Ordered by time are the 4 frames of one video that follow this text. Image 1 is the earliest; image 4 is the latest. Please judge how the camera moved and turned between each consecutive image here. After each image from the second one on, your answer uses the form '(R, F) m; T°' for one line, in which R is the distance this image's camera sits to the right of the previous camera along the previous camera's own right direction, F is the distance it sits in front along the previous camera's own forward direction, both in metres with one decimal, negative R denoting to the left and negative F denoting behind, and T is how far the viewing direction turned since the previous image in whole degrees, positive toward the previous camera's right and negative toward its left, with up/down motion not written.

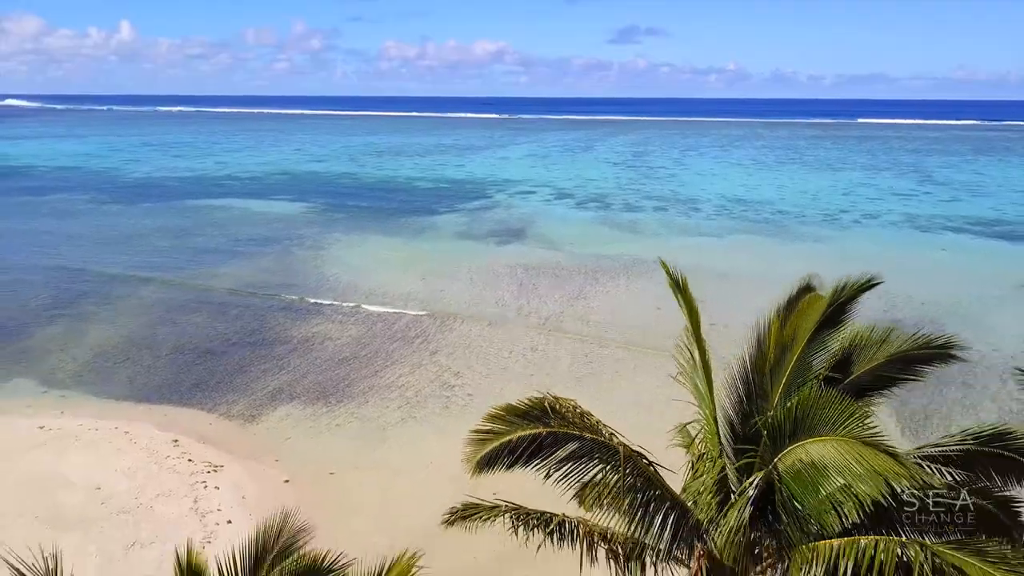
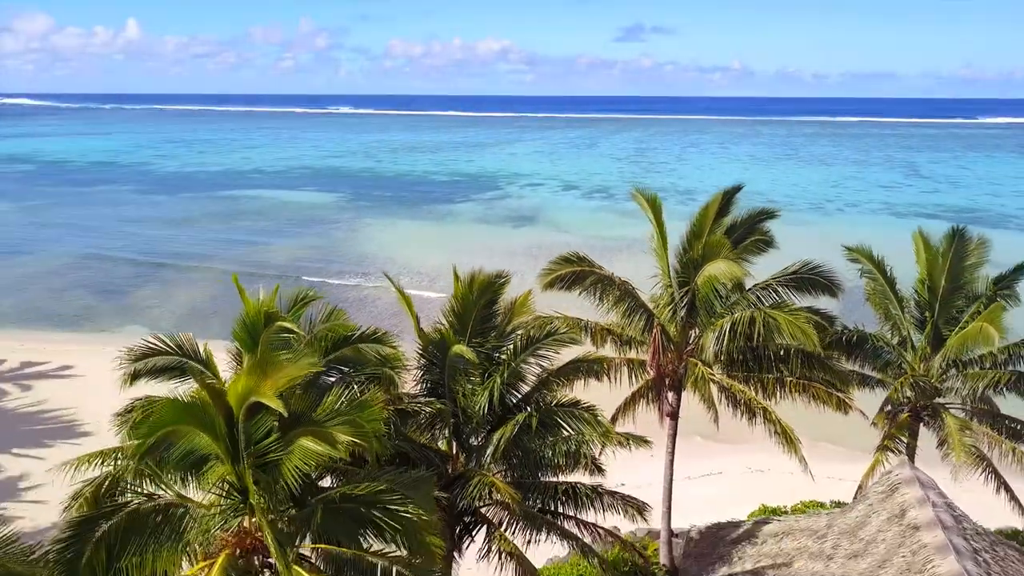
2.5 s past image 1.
(-0.6, -5.2) m; 0°
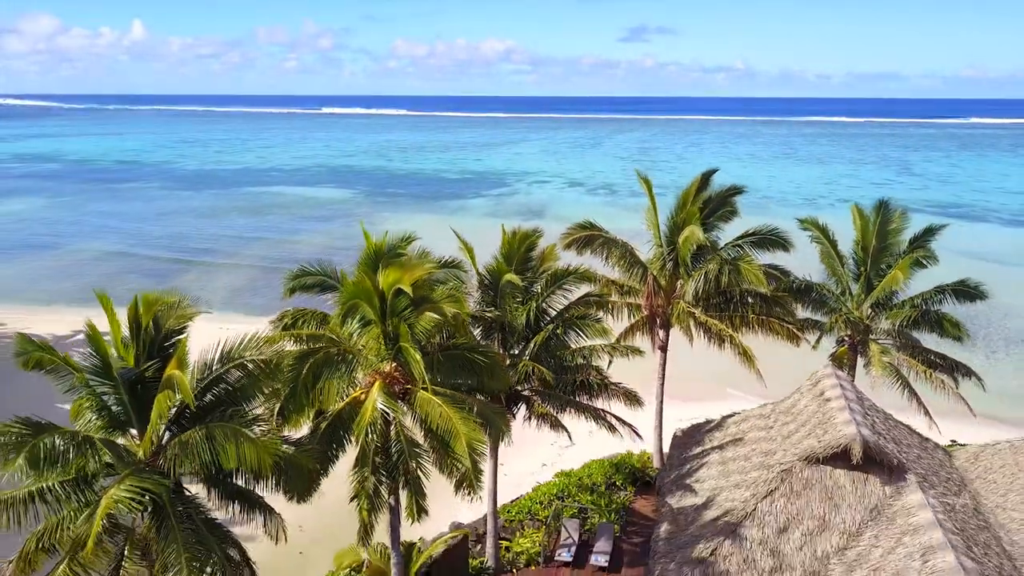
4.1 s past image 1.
(-0.4, -3.2) m; 0°
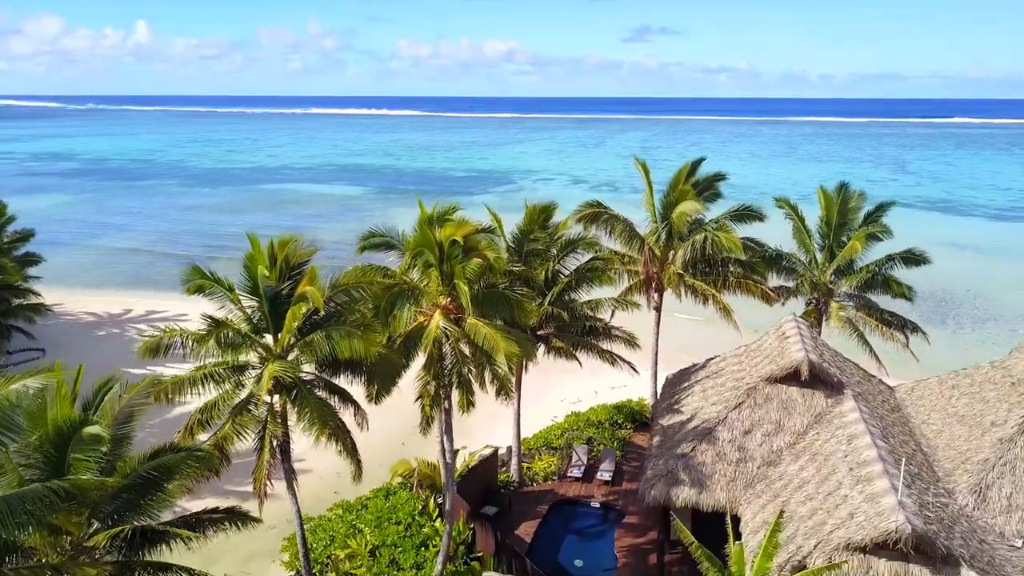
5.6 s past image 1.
(-0.3, -2.6) m; 0°
